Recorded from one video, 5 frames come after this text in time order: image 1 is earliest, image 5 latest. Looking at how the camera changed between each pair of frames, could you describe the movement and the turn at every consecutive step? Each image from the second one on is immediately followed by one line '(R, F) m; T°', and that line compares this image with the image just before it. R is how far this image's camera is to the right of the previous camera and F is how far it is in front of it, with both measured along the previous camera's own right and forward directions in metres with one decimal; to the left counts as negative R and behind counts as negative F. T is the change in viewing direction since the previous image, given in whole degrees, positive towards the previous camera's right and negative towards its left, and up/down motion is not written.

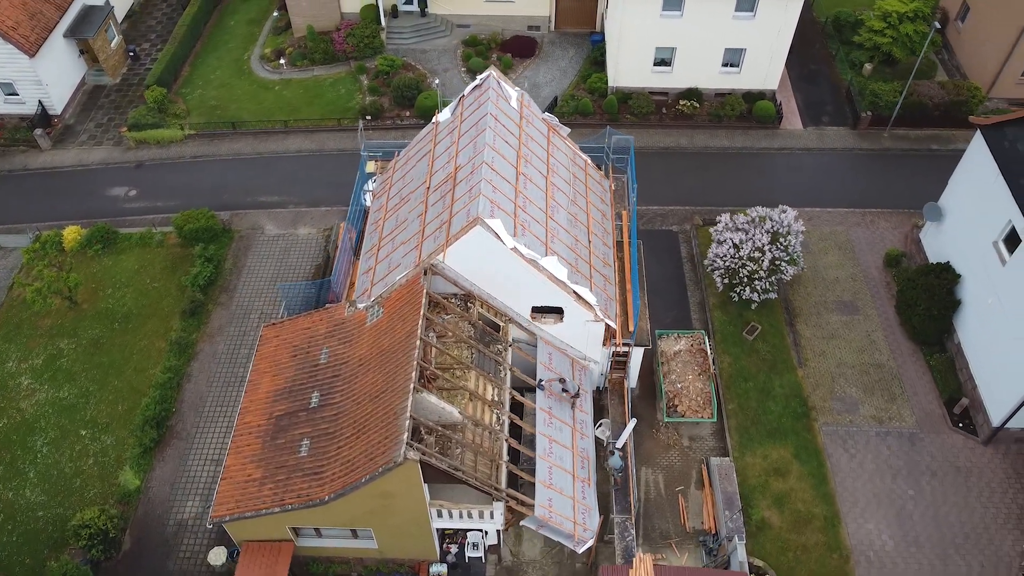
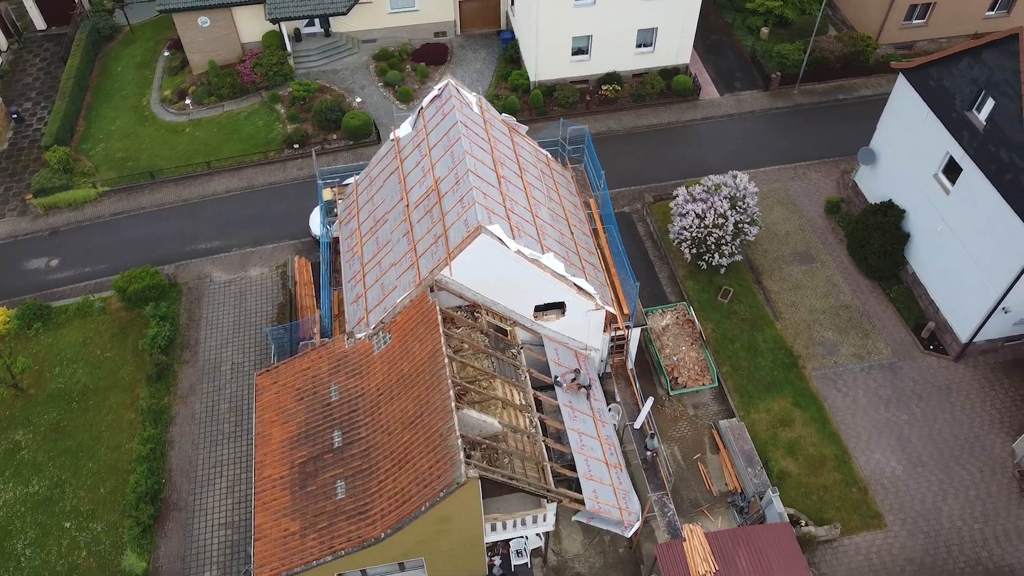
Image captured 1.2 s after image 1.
(-2.7, +0.2) m; +8°
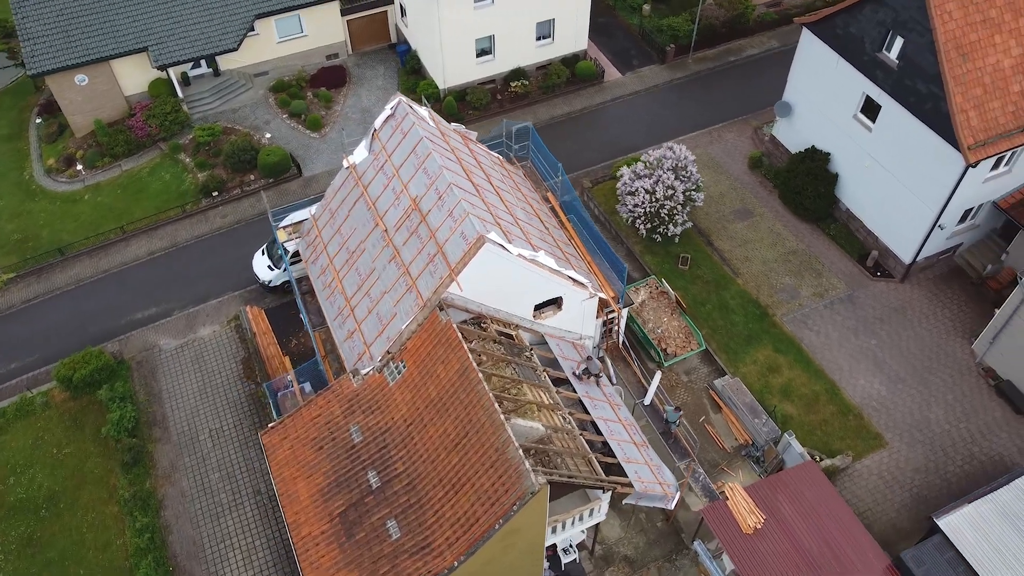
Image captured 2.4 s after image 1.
(-3.0, +0.3) m; +9°
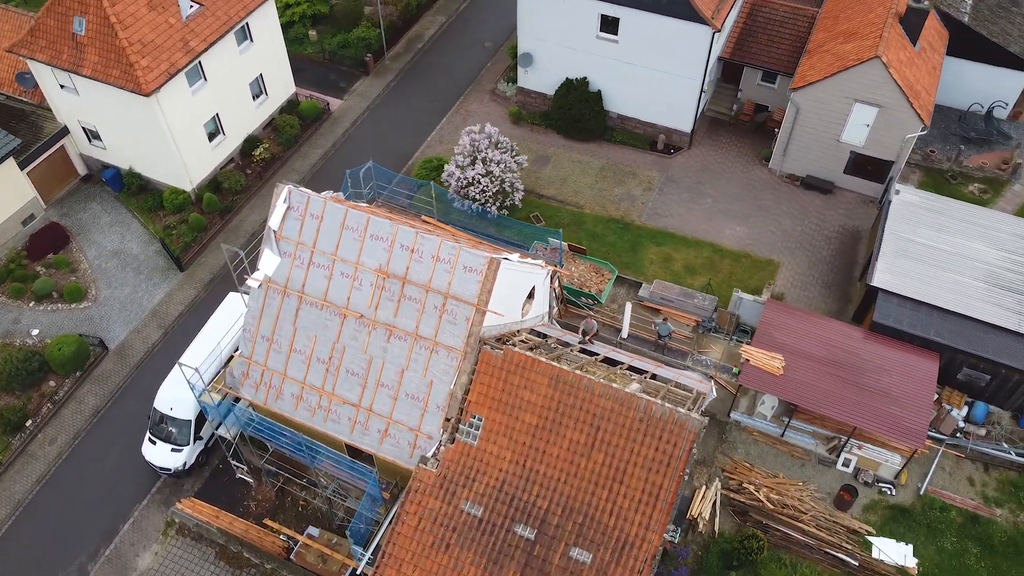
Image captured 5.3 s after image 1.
(-7.9, +1.8) m; +25°
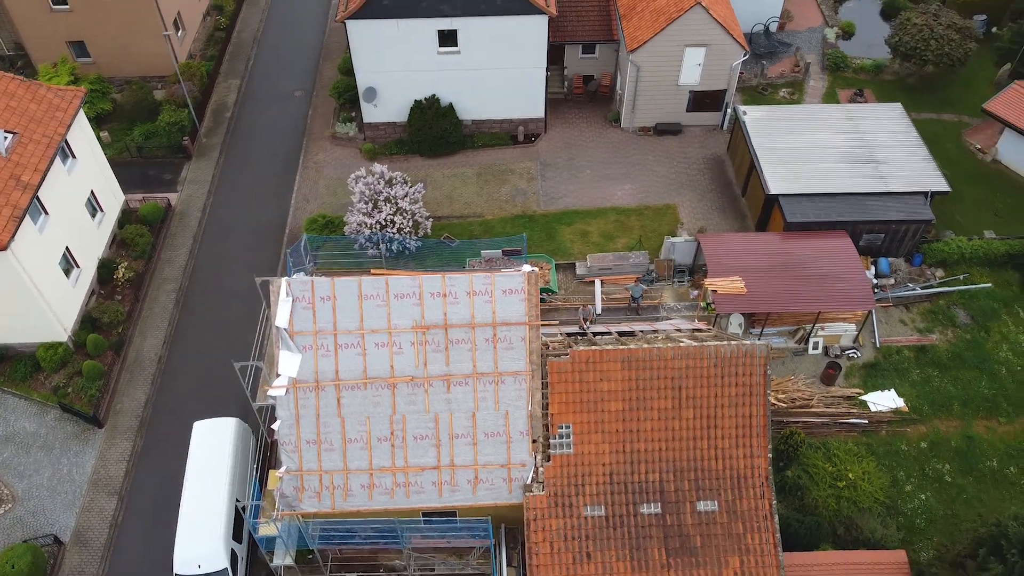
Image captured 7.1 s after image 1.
(-6.1, +0.7) m; +17°
